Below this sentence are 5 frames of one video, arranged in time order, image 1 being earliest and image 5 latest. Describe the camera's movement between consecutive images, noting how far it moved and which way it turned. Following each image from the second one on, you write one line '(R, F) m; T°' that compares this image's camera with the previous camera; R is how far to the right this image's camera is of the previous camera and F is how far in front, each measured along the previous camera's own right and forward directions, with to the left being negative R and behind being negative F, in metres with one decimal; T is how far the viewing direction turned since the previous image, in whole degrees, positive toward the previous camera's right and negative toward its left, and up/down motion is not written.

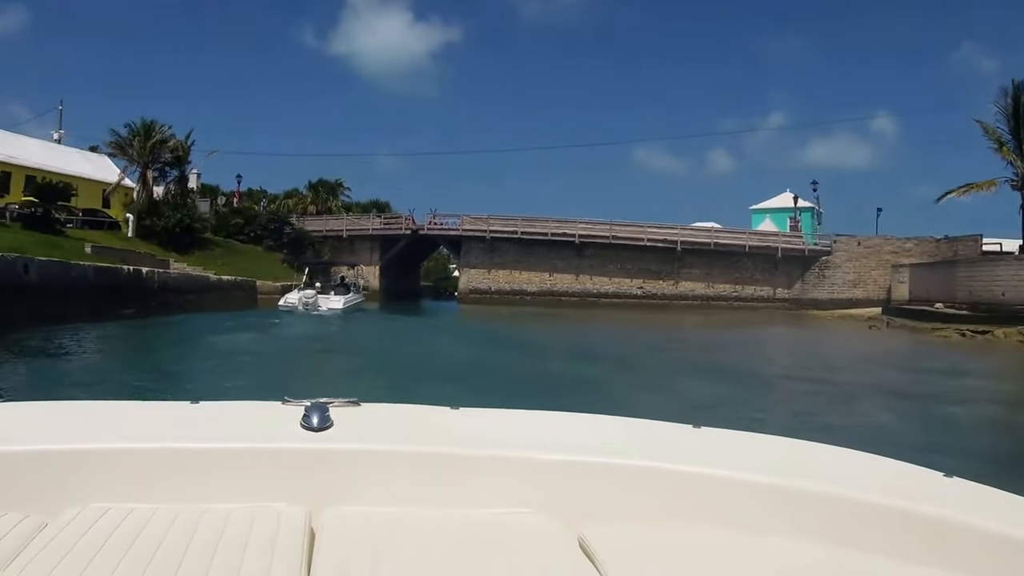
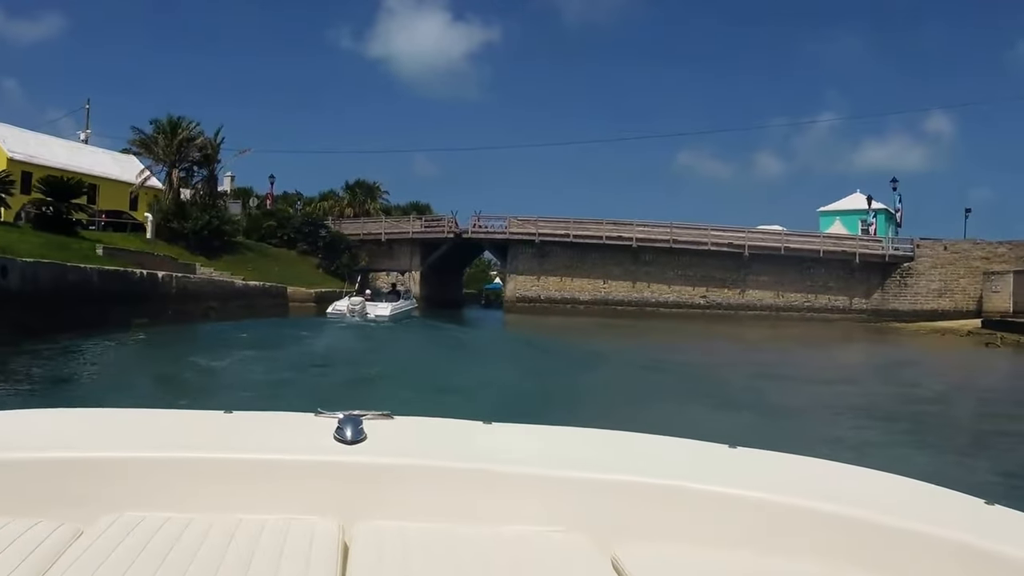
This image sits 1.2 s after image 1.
(-0.5, +0.6) m; -2°
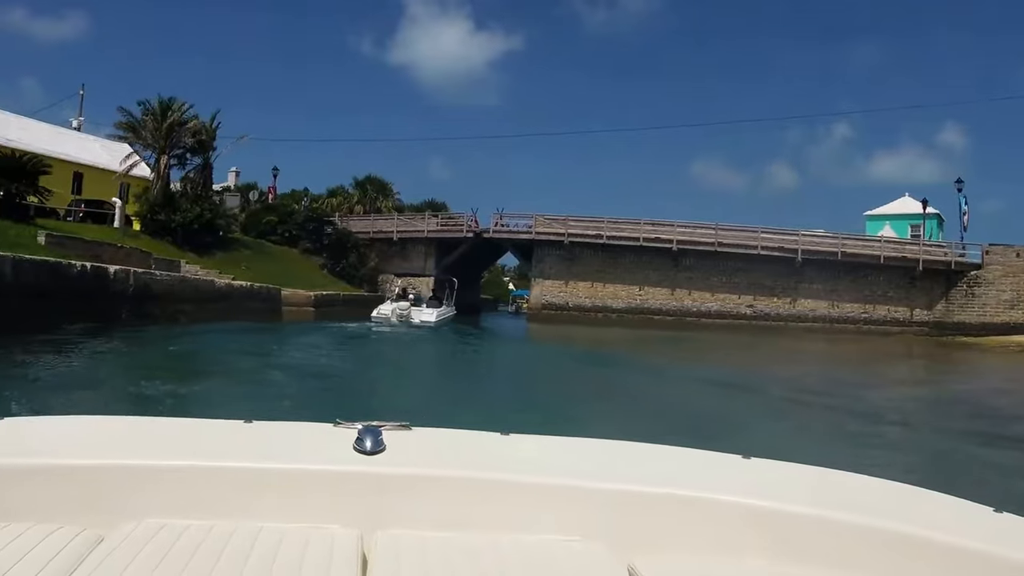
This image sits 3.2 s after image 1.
(-0.7, +0.7) m; +1°
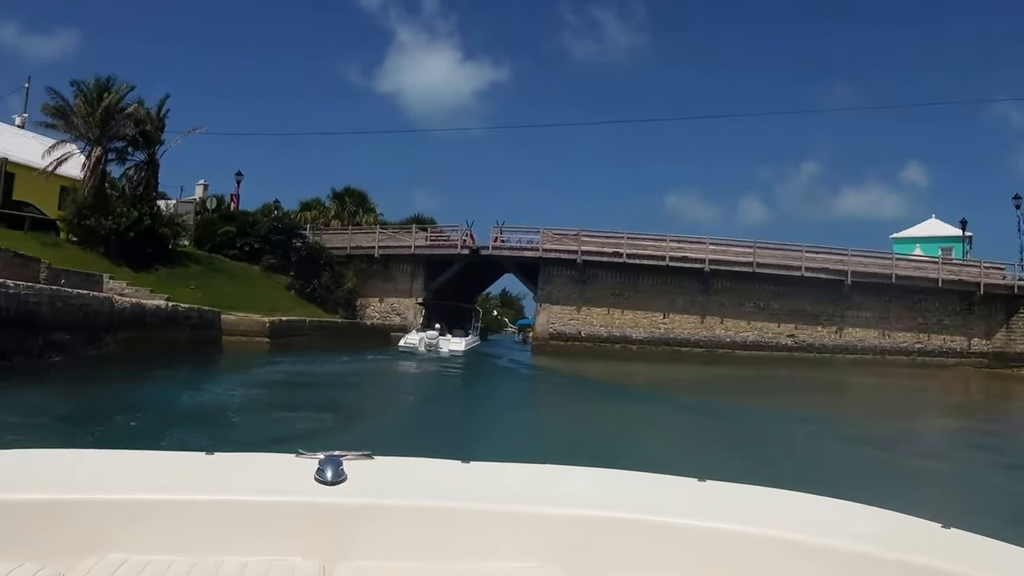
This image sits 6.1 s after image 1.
(-0.9, +1.2) m; +4°
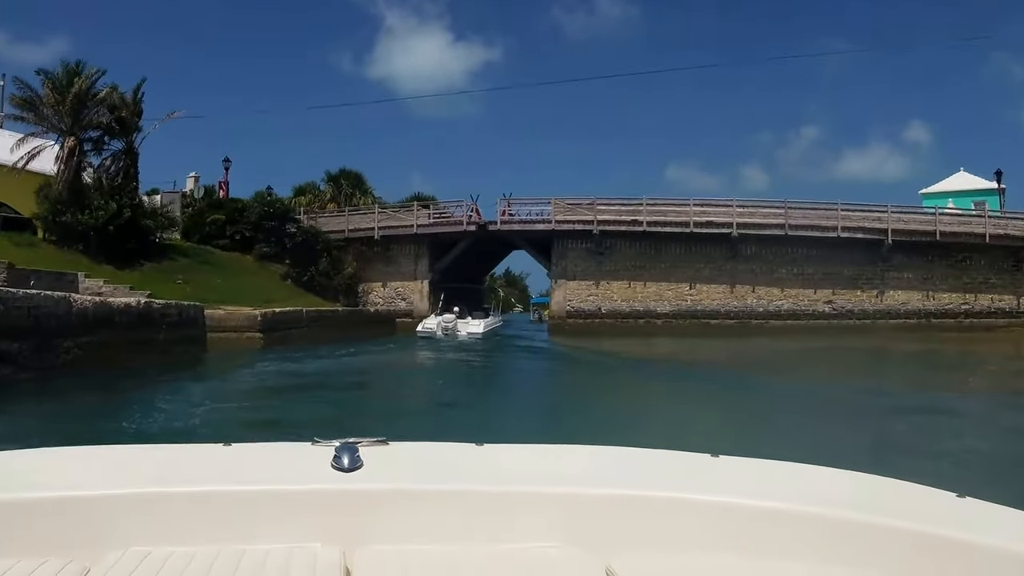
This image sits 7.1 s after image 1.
(-0.4, +0.6) m; +1°
